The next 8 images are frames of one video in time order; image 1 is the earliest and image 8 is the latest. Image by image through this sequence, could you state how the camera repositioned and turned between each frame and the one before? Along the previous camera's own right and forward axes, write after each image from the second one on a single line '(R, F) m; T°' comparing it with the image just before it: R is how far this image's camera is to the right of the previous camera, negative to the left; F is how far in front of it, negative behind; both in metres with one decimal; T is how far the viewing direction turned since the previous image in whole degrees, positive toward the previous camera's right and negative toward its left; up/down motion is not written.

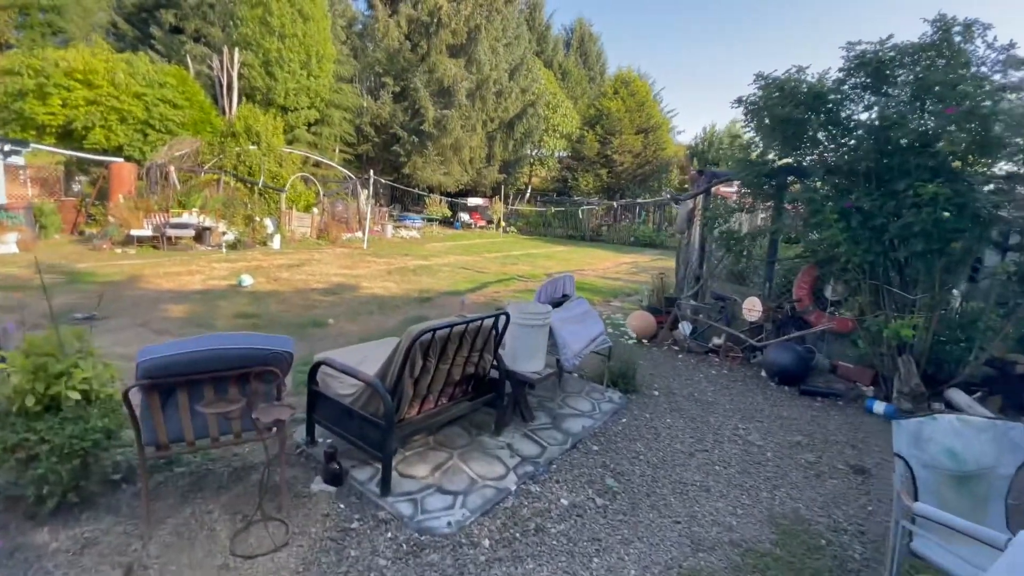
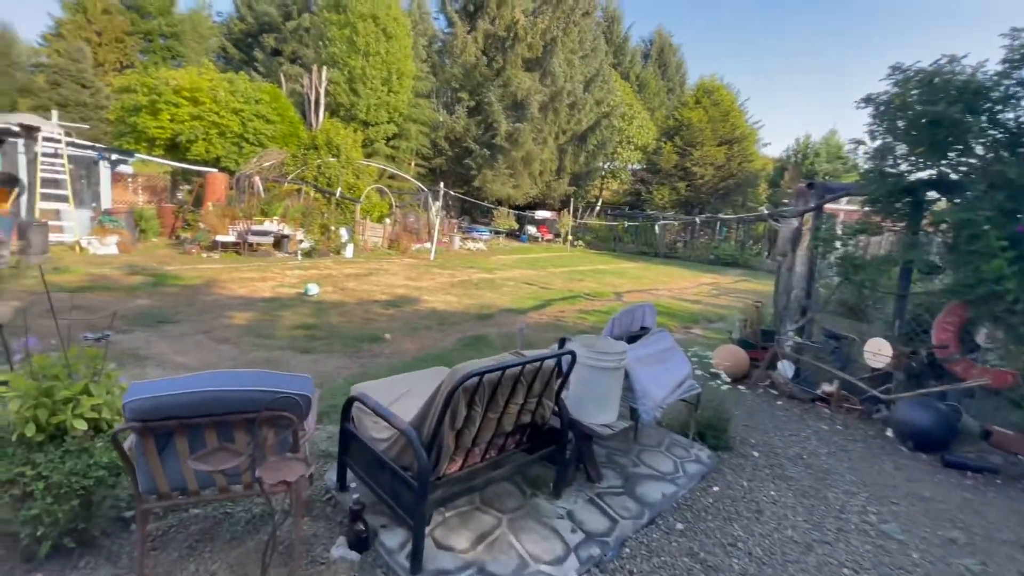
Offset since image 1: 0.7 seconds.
(0.0, +0.5) m; -8°
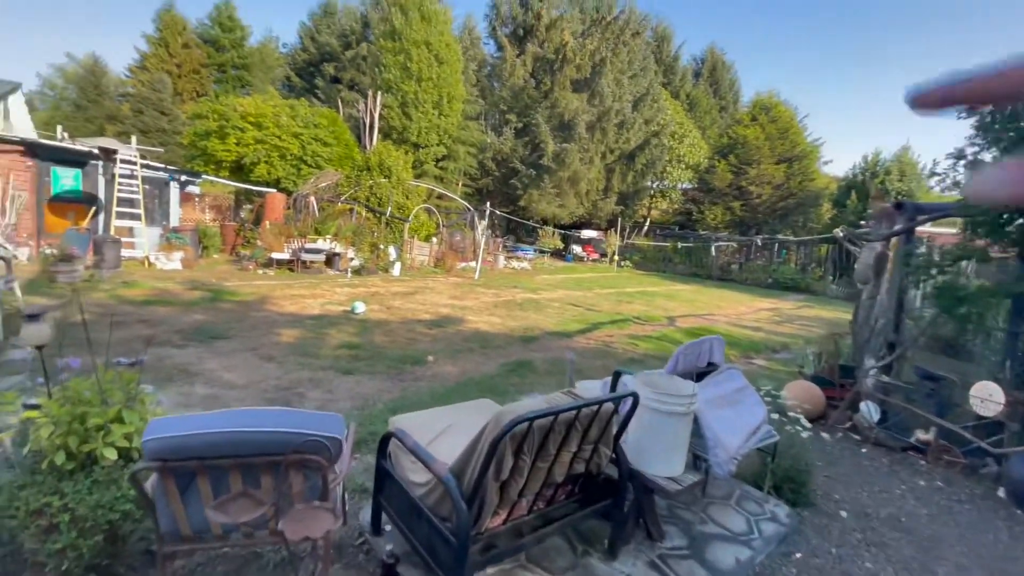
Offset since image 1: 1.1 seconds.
(-0.1, +0.2) m; -5°
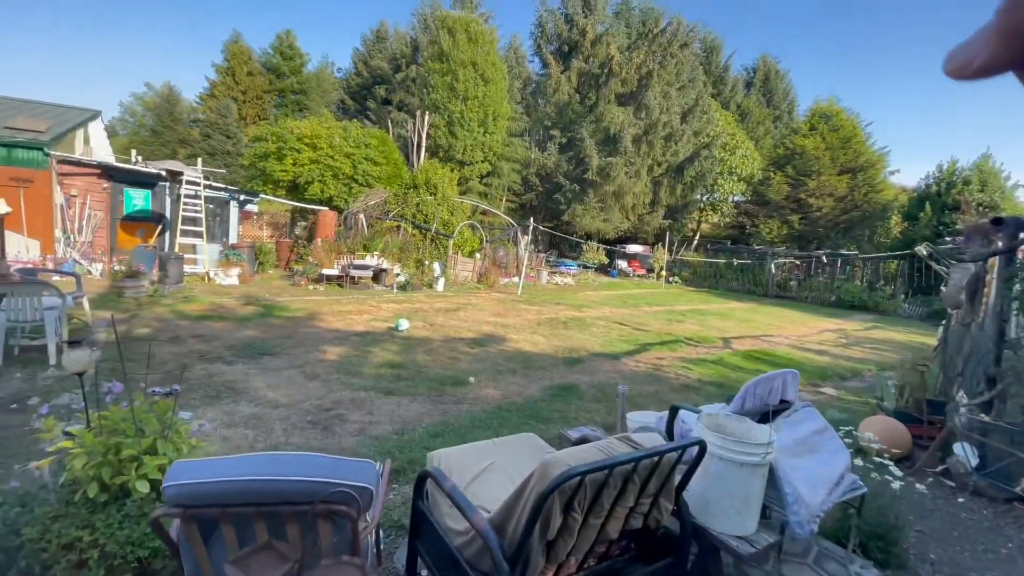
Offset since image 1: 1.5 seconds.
(0.0, +0.2) m; -5°
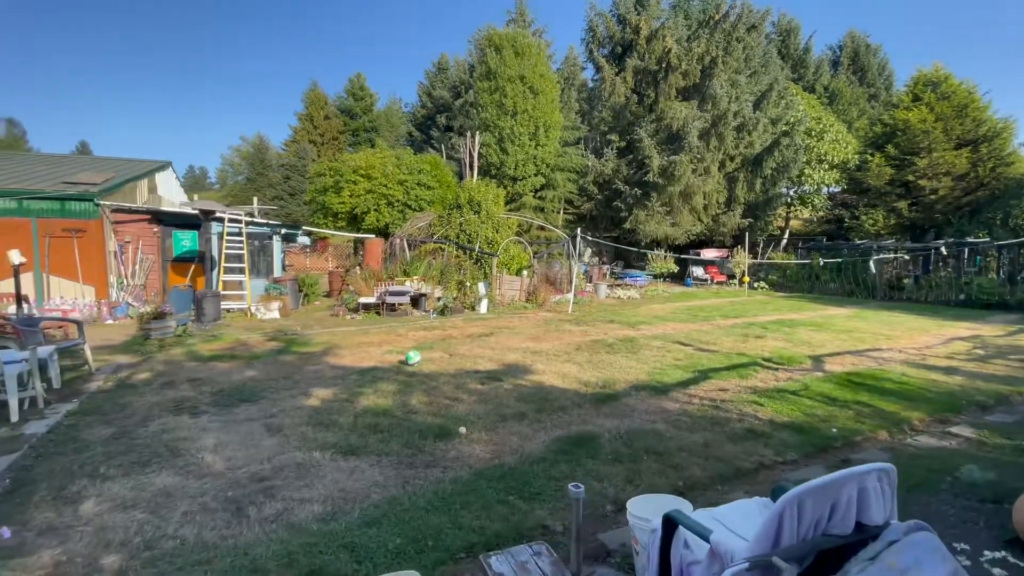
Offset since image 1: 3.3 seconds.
(+0.8, +1.2) m; -9°
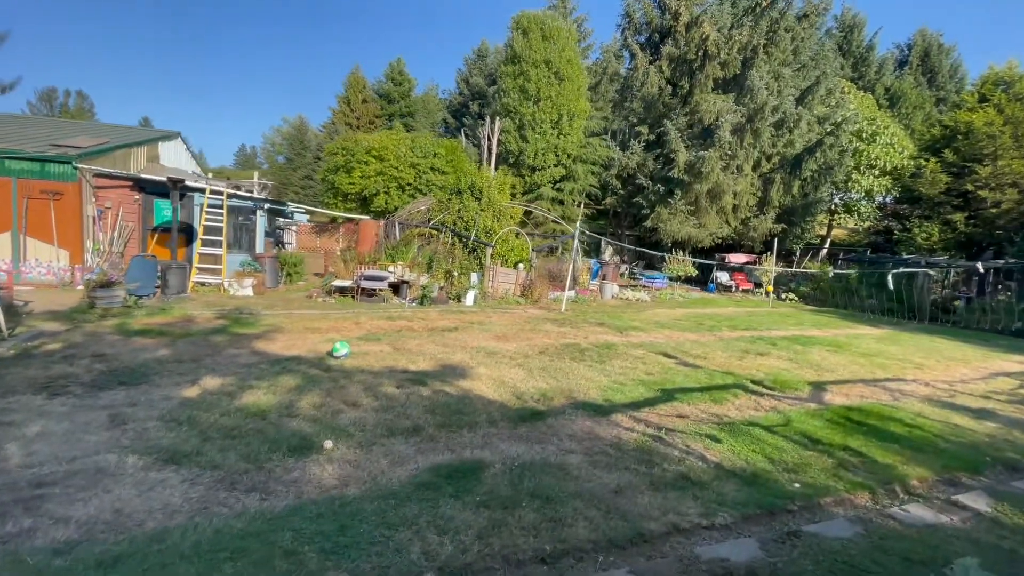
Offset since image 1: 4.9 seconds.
(+1.2, +0.9) m; -4°
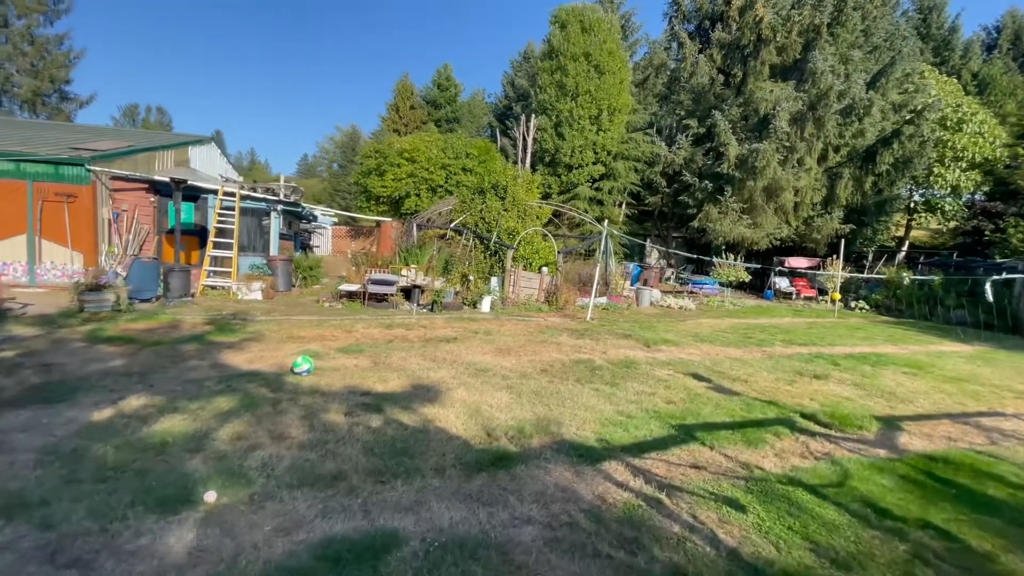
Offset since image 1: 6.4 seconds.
(+0.7, +1.0) m; -6°
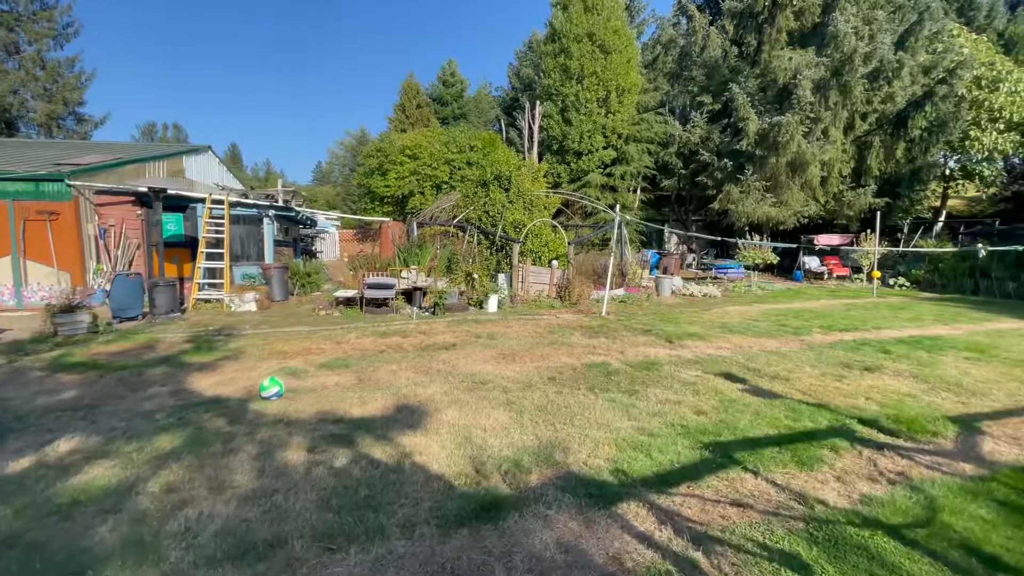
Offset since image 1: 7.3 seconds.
(+0.2, +0.8) m; -2°
